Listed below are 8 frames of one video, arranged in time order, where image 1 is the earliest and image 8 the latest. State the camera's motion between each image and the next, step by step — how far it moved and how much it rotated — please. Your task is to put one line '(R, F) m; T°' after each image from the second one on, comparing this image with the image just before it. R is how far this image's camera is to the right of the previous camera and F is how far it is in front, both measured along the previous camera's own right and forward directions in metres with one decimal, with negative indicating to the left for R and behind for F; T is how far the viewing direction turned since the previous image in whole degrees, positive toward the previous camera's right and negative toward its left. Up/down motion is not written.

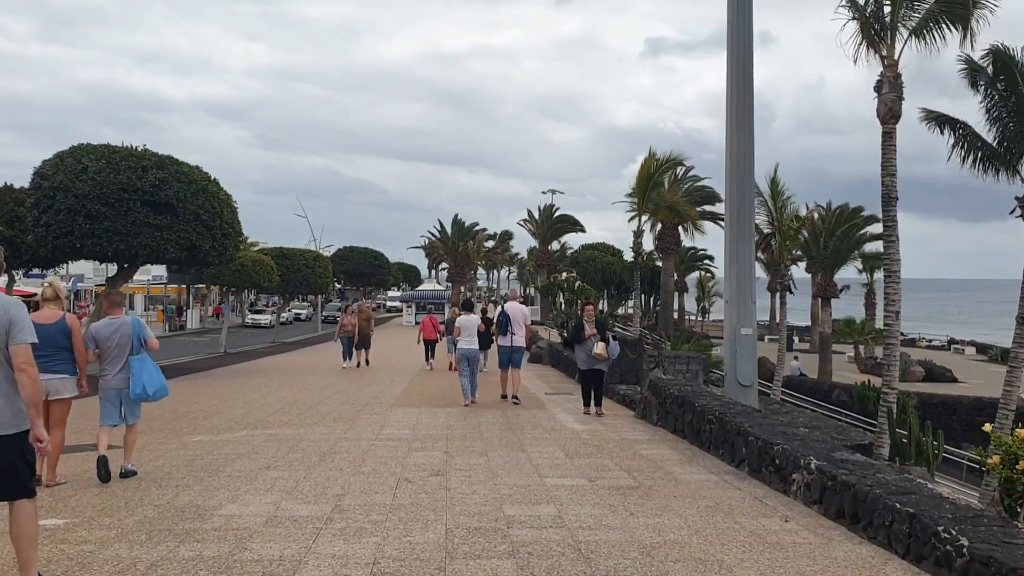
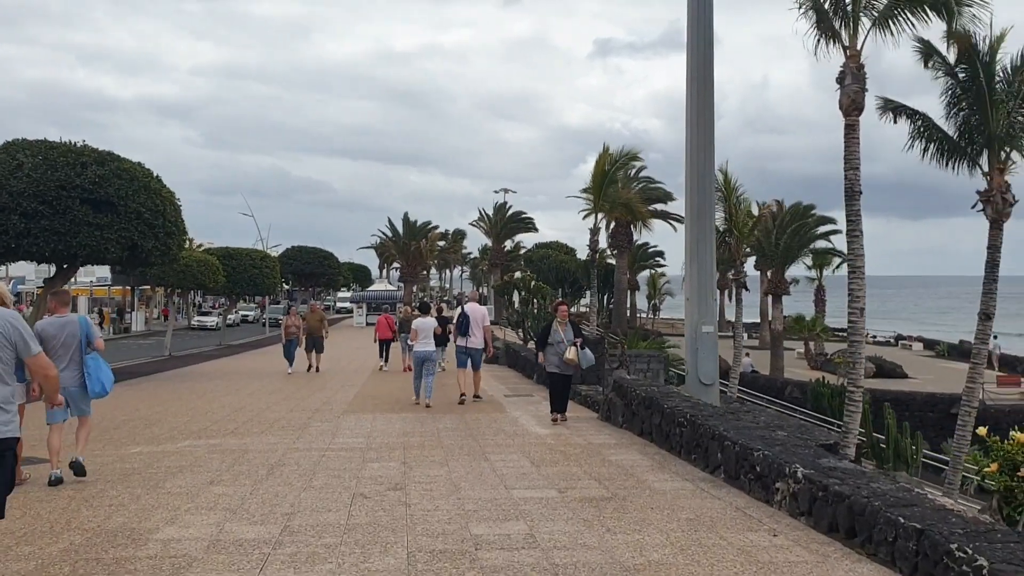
(-0.1, +0.5) m; +3°
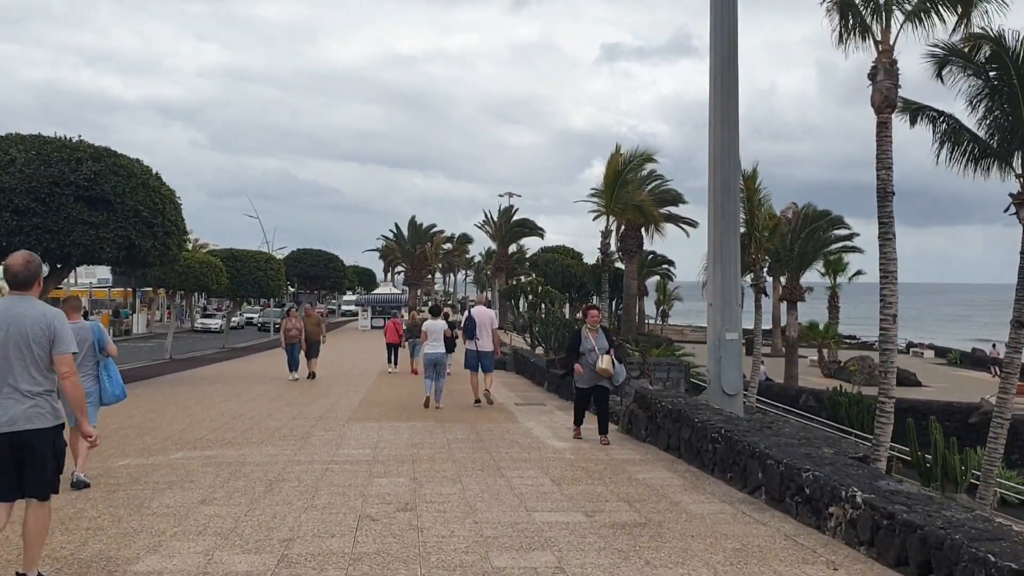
(-0.1, +0.6) m; 0°
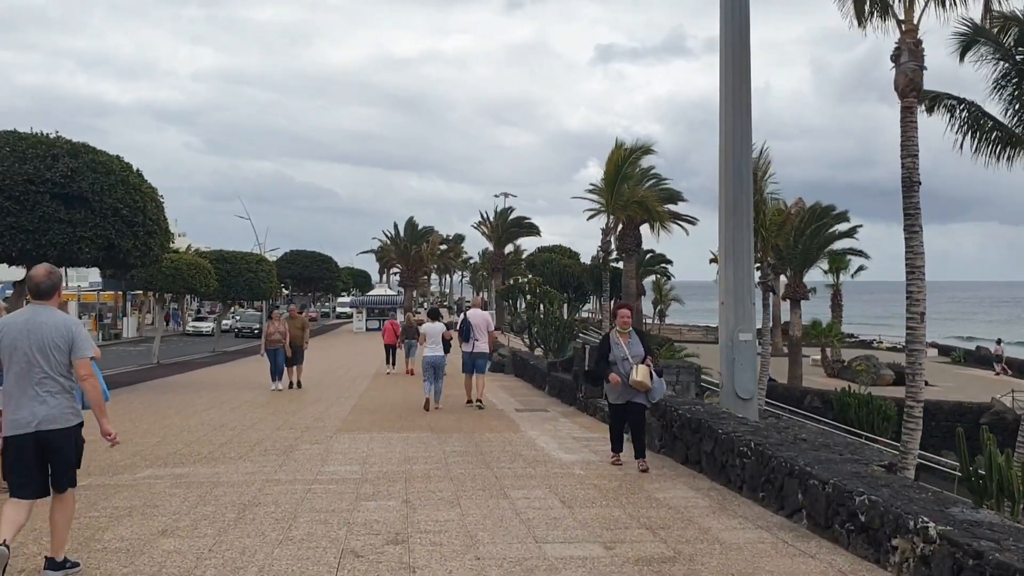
(-0.1, +0.8) m; 0°
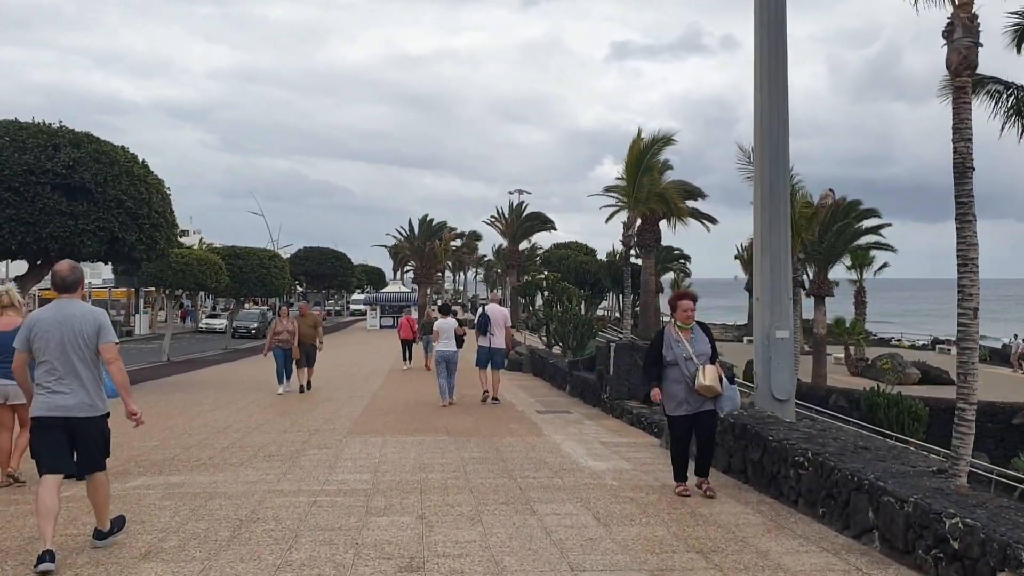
(-0.1, +0.7) m; -1°
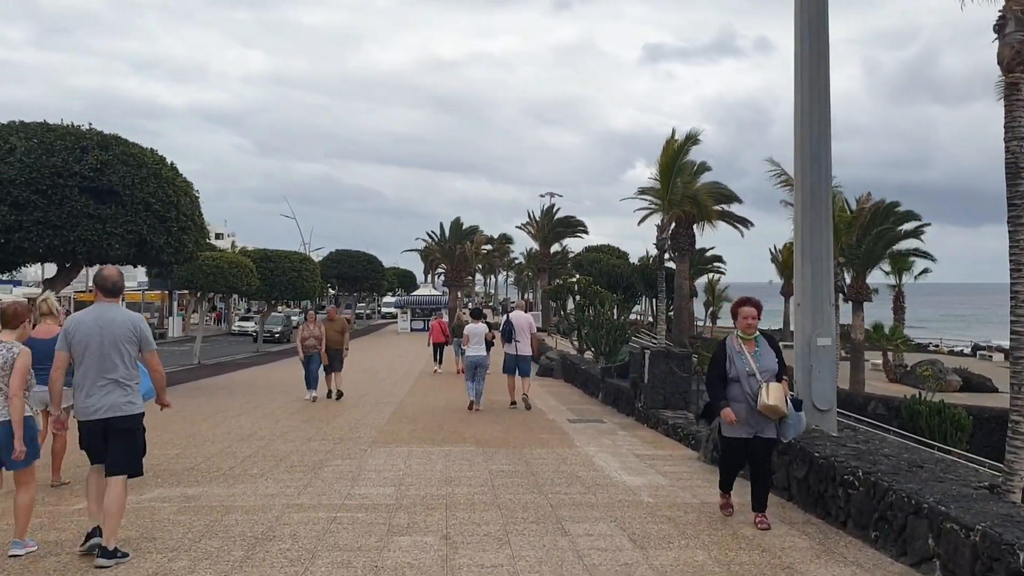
(0.0, +0.3) m; -2°
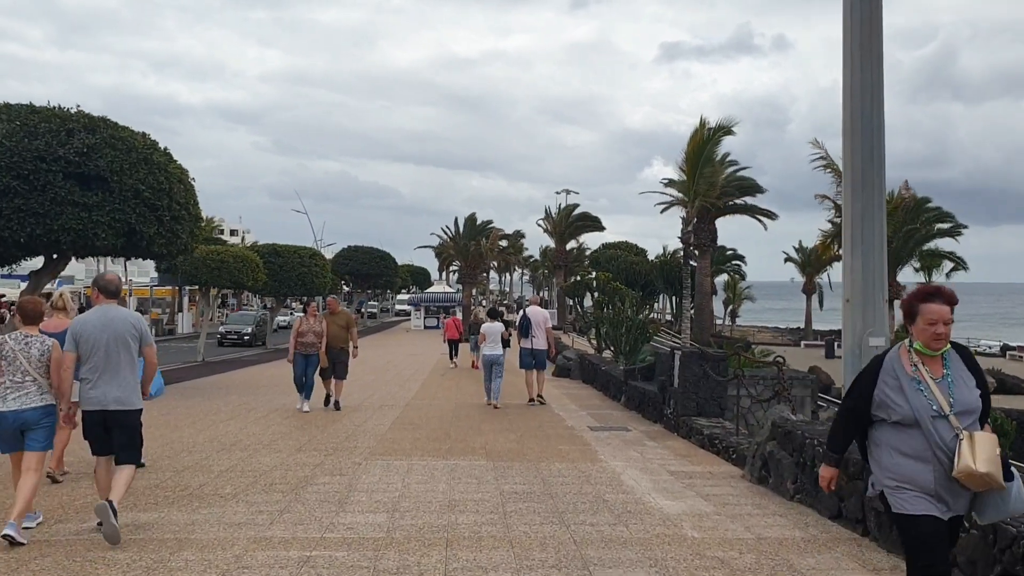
(0.0, +1.2) m; -1°
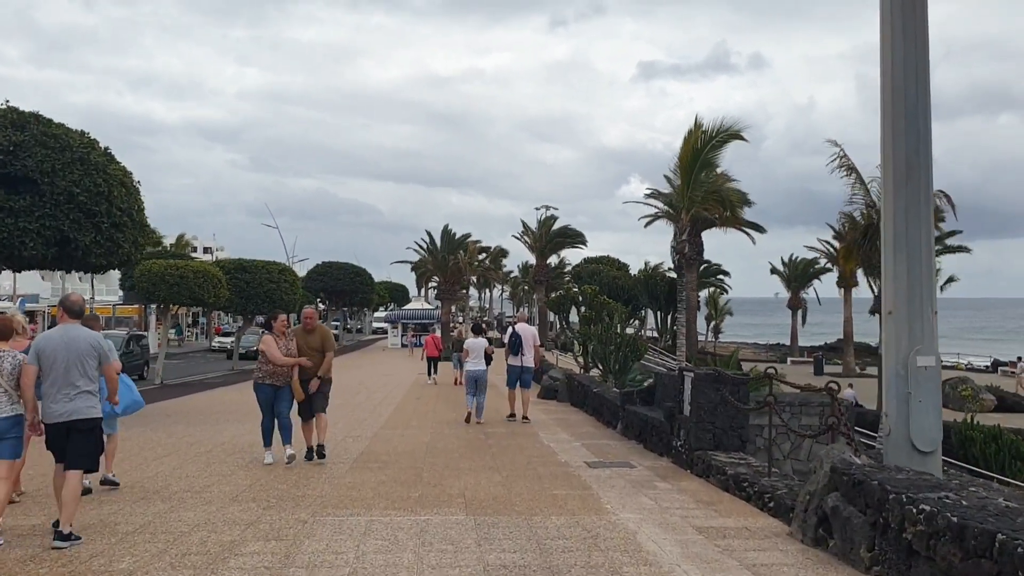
(0.0, +1.6) m; +1°
